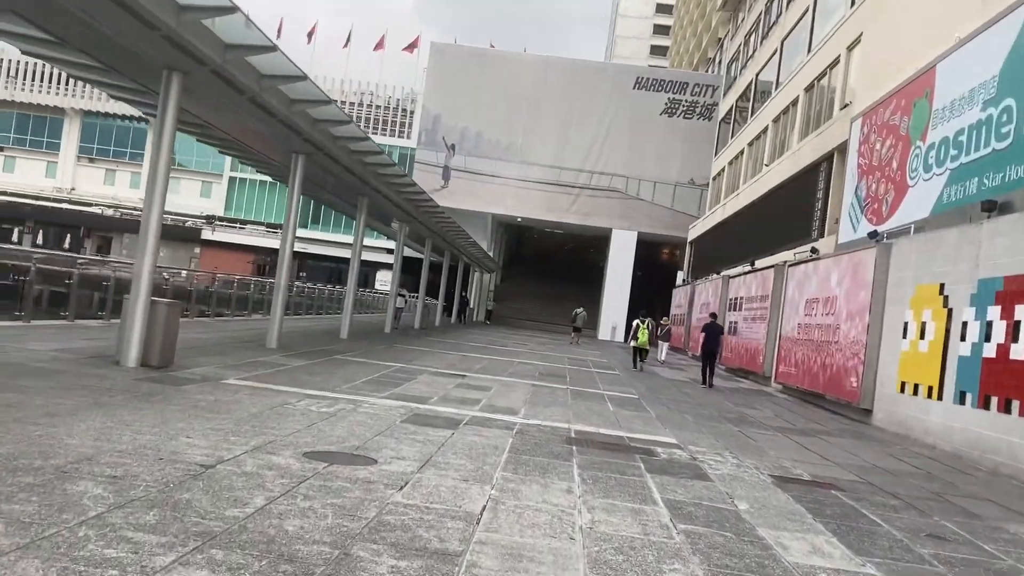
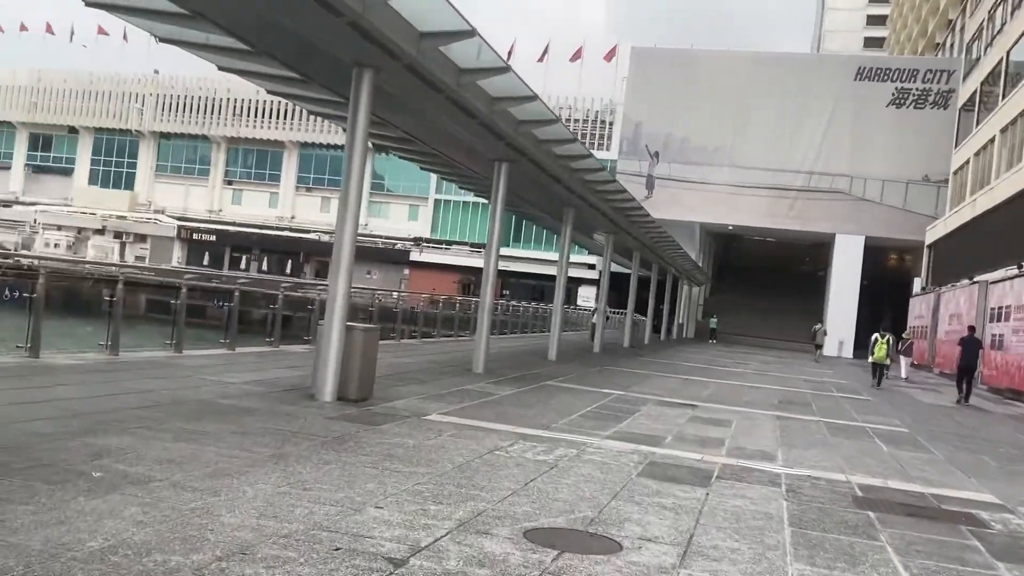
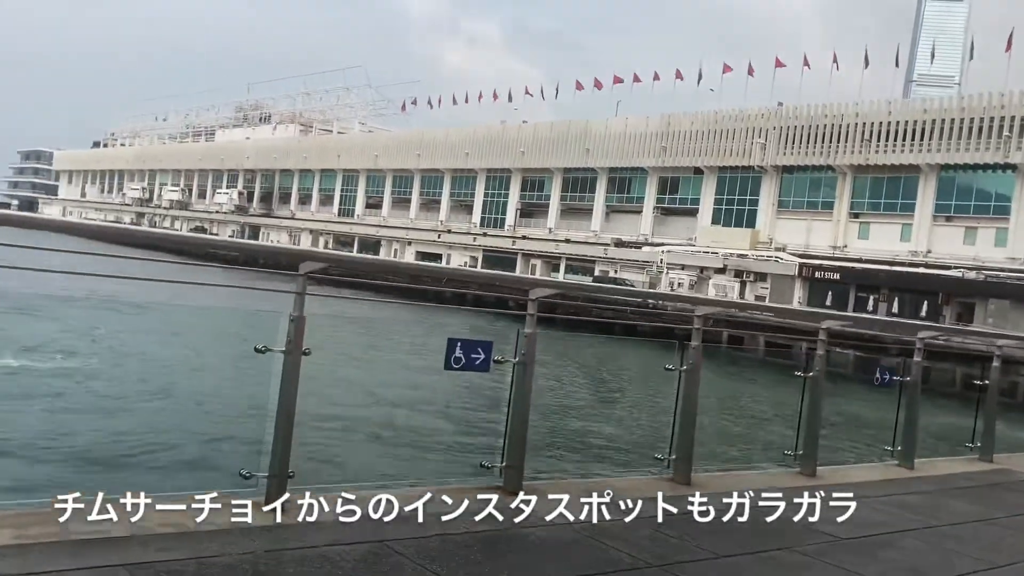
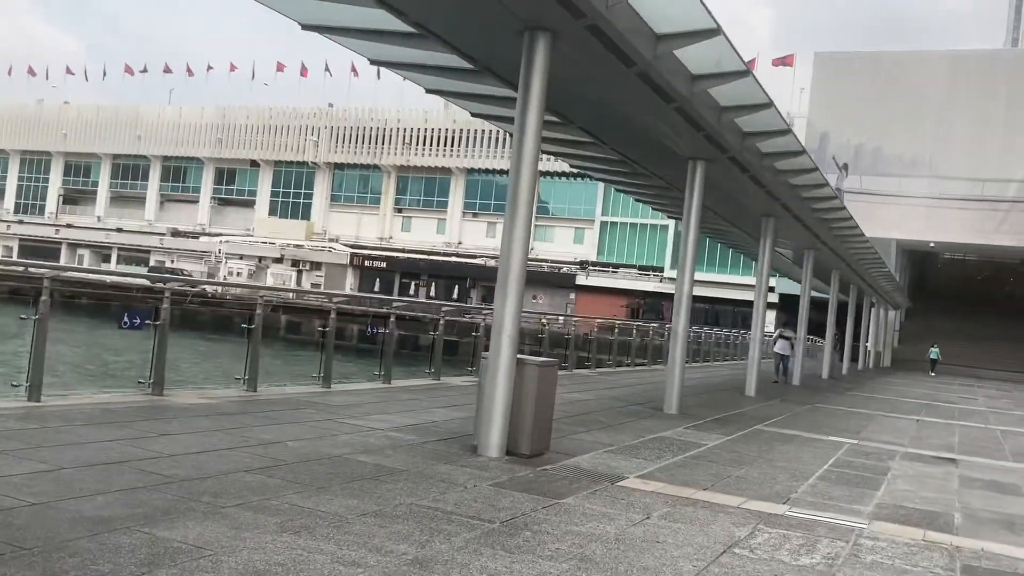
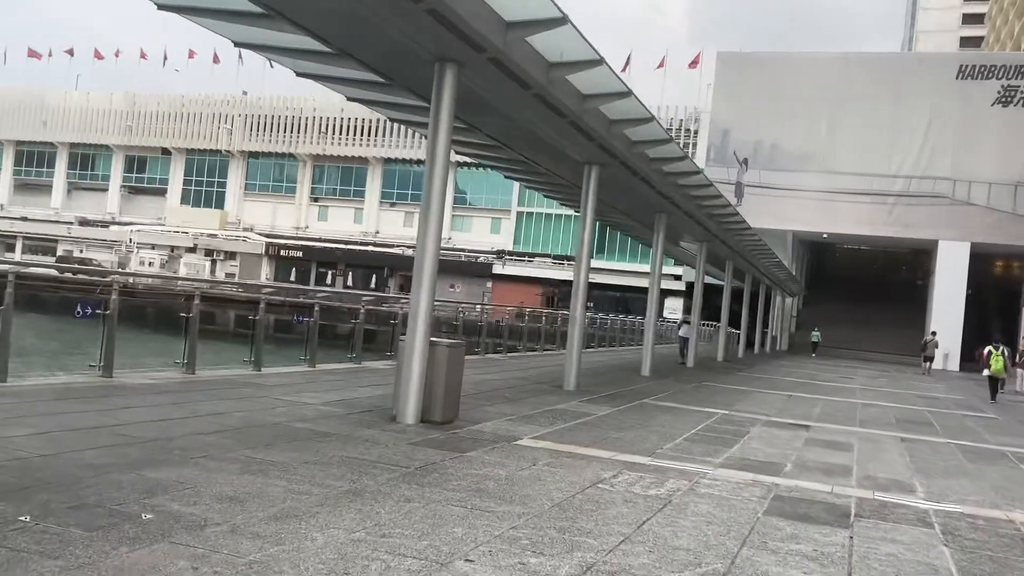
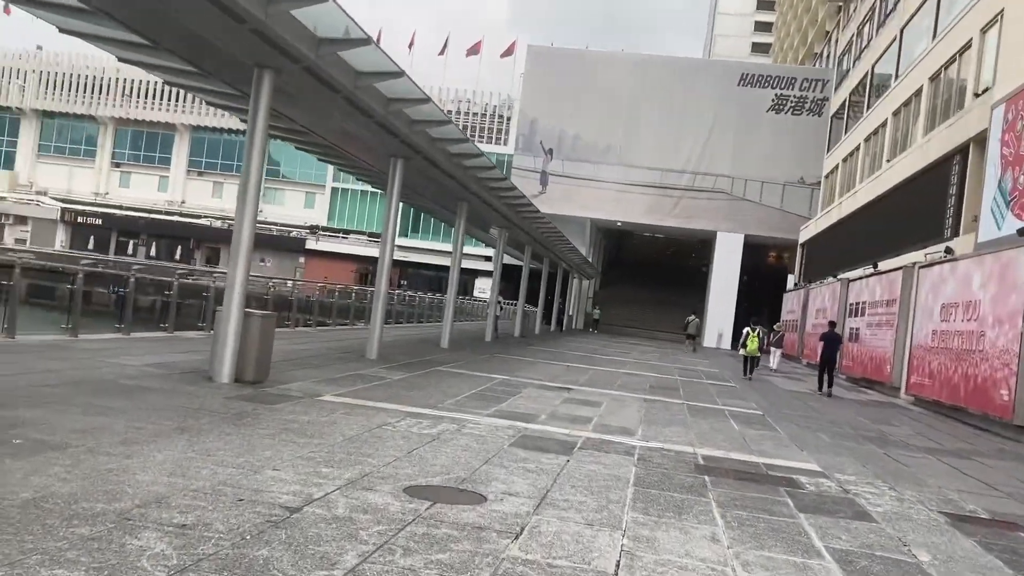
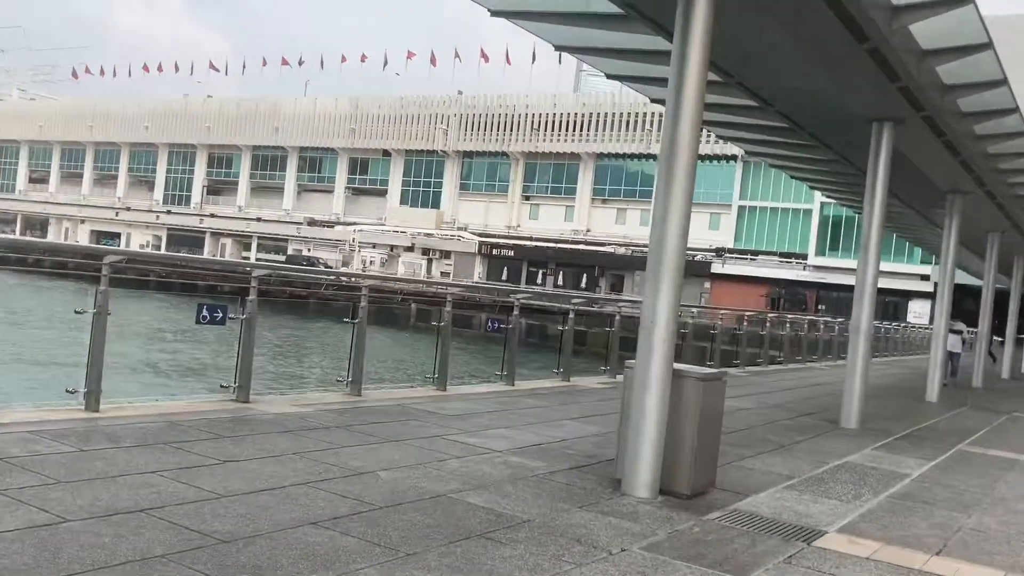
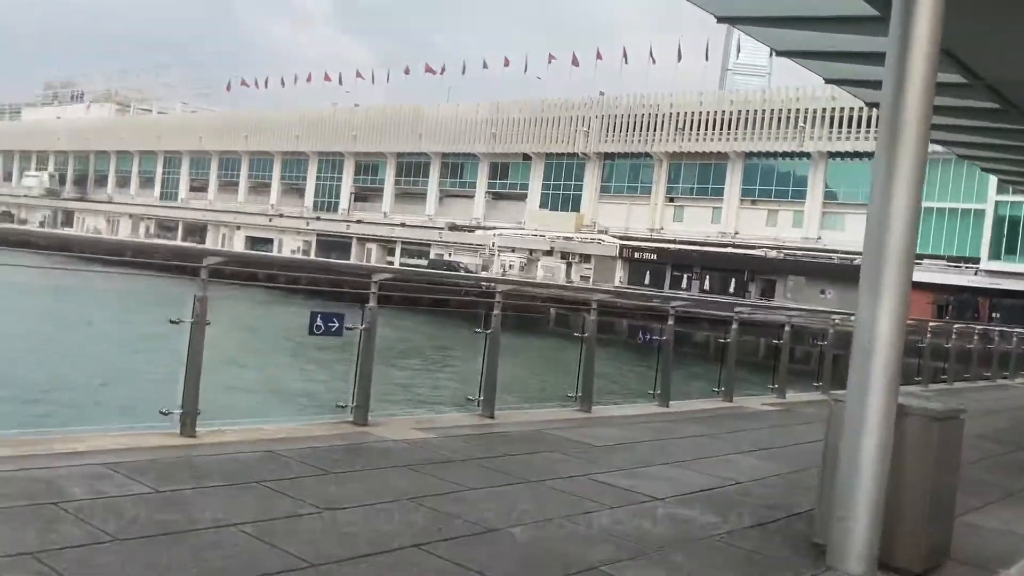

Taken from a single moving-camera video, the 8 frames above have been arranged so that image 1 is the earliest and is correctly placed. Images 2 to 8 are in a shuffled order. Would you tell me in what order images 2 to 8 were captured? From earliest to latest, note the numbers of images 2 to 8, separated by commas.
6, 2, 5, 4, 7, 8, 3
